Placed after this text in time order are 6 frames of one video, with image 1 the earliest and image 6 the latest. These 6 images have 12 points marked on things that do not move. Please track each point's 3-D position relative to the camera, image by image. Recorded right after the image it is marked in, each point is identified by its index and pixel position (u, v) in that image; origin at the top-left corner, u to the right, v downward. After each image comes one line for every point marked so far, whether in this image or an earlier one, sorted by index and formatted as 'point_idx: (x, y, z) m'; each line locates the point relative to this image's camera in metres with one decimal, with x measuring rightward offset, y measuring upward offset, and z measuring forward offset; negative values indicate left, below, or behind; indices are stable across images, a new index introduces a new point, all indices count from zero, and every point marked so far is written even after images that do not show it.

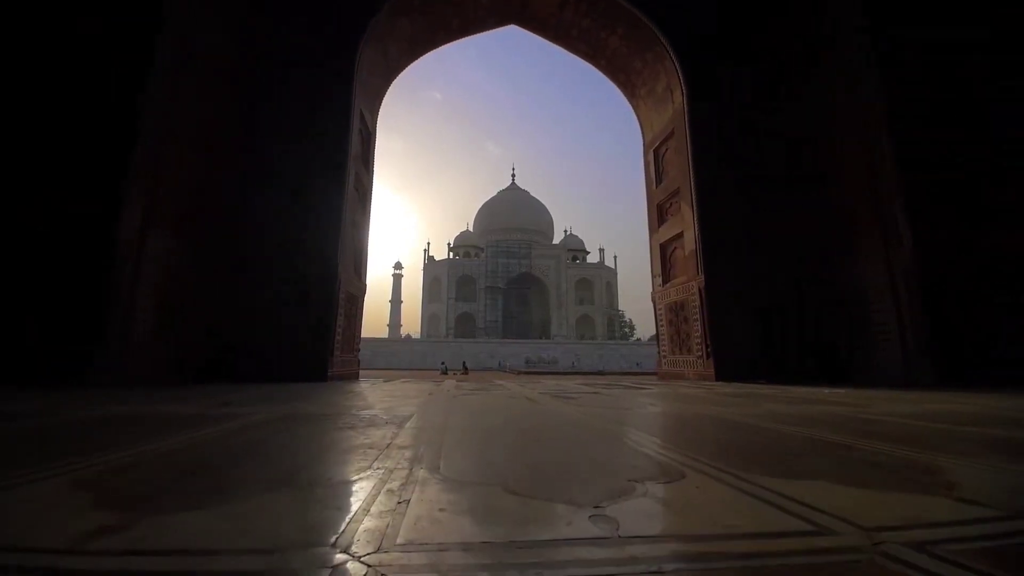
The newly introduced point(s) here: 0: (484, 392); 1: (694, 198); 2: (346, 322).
0: (-0.2, -0.6, +2.7) m
1: (+2.0, +1.0, +4.8) m
2: (-1.7, -0.3, +4.6) m
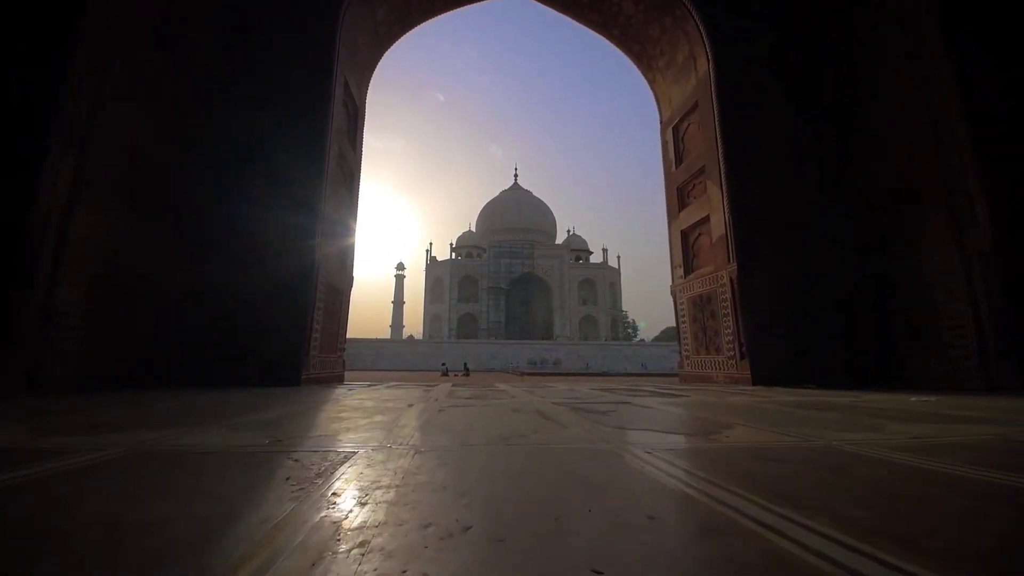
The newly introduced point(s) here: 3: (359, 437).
0: (-0.1, -0.5, +2.2) m
1: (+2.0, +1.1, +4.2) m
2: (-1.7, -0.2, +4.0) m
3: (-0.4, -0.4, +1.2) m
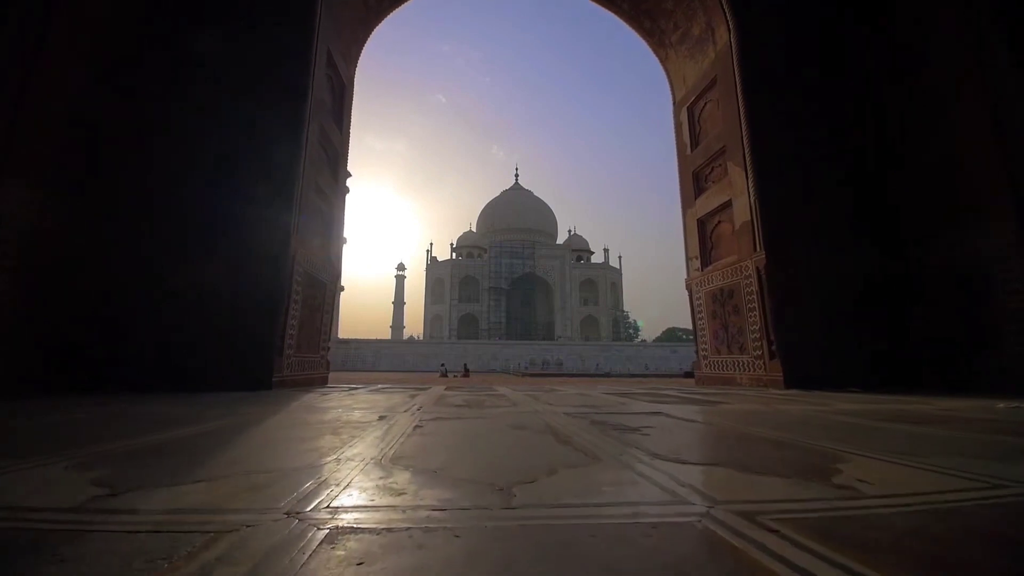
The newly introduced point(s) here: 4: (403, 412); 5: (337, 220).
0: (-0.1, -0.5, +1.7) m
1: (+2.0, +1.1, +3.8) m
2: (-1.7, -0.2, +3.6) m
3: (-0.4, -0.3, +0.8) m
4: (-0.4, -0.5, +1.8) m
5: (-1.7, +0.7, +4.4) m
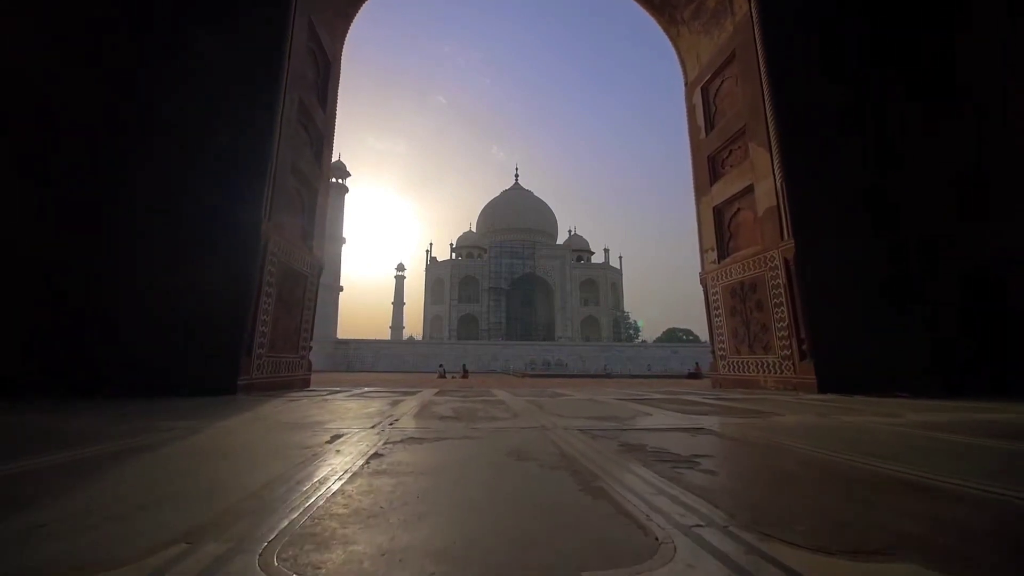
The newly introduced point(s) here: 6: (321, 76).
0: (-0.1, -0.4, +1.4) m
1: (+2.0, +1.2, +3.5) m
2: (-1.7, -0.1, +3.3) m
3: (-0.4, -0.3, +0.4) m
4: (-0.4, -0.4, +1.4) m
5: (-1.7, +0.7, +4.0) m
6: (-1.7, +1.9, +4.0) m
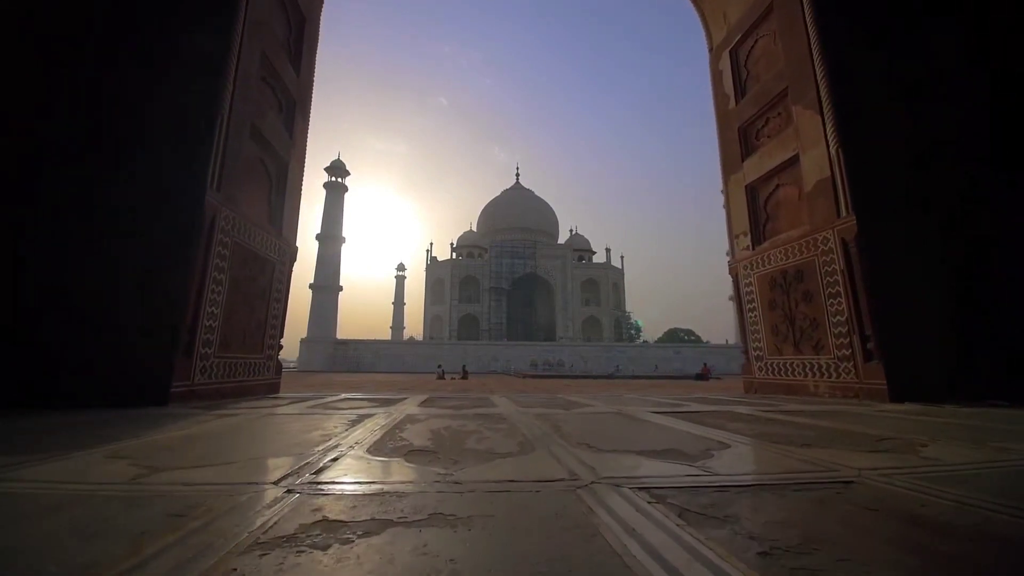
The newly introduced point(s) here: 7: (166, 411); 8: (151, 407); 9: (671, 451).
0: (-0.1, -0.3, +0.8) m
1: (+2.0, +1.3, +2.9) m
2: (-1.6, 0.0, +2.7) m
3: (-0.4, -0.2, -0.1) m
4: (-0.4, -0.3, +0.9) m
5: (-1.7, +0.8, +3.5) m
6: (-1.7, +2.0, +3.5) m
7: (-1.5, -0.5, +1.9) m
8: (-1.6, -0.5, +2.0) m
9: (+0.4, -0.4, +1.0) m
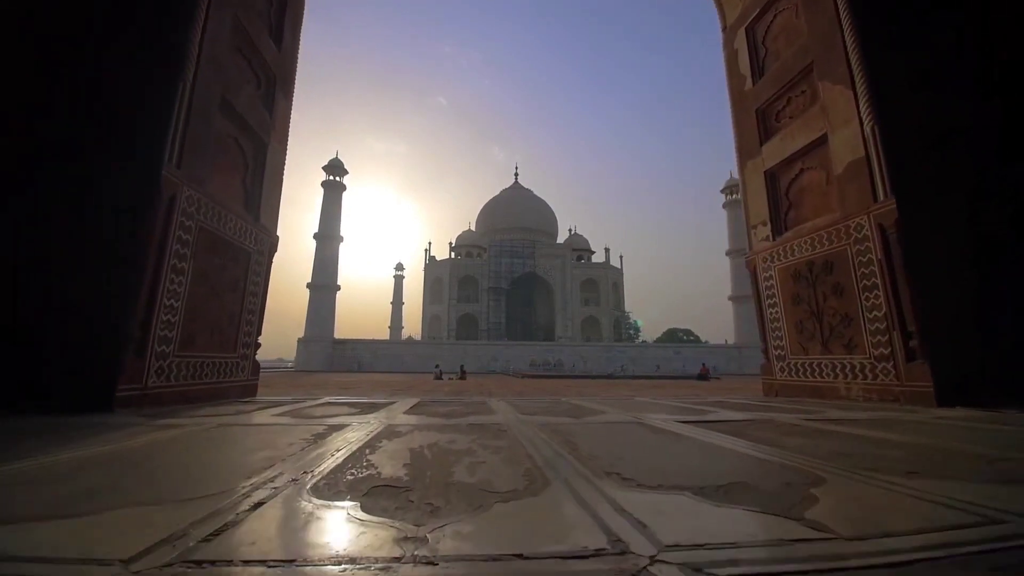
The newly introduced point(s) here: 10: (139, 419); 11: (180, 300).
0: (-0.1, -0.3, +0.6) m
1: (+2.0, +1.3, +2.7) m
2: (-1.6, 0.0, +2.4) m
3: (-0.4, -0.1, -0.4) m
4: (-0.4, -0.3, +0.6) m
5: (-1.7, +0.8, +3.2) m
6: (-1.7, +2.0, +3.2) m
7: (-1.5, -0.5, +1.7) m
8: (-1.6, -0.5, +1.7) m
9: (+0.4, -0.3, +0.7) m
10: (-1.4, -0.5, +1.7) m
11: (-1.6, -0.1, +2.3) m
